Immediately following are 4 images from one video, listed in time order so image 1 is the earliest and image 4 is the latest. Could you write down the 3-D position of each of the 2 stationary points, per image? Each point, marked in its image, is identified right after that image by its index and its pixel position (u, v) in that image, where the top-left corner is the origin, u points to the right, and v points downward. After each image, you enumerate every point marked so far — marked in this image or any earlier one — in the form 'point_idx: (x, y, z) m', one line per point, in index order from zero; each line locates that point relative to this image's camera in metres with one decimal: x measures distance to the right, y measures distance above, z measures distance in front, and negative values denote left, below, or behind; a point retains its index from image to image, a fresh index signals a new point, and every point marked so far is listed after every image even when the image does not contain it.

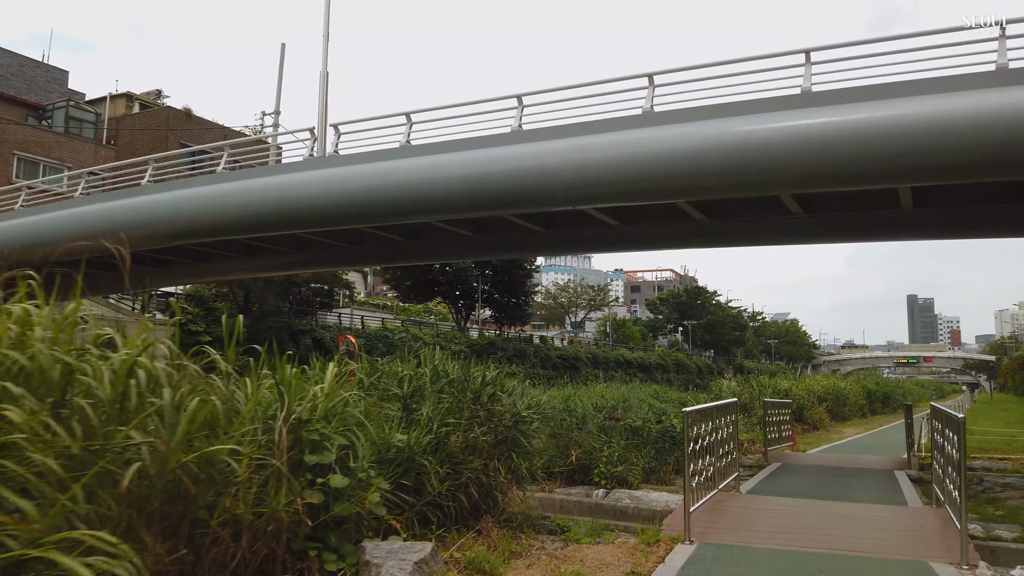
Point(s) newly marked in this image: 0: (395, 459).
0: (-1.0, -1.4, +6.0) m
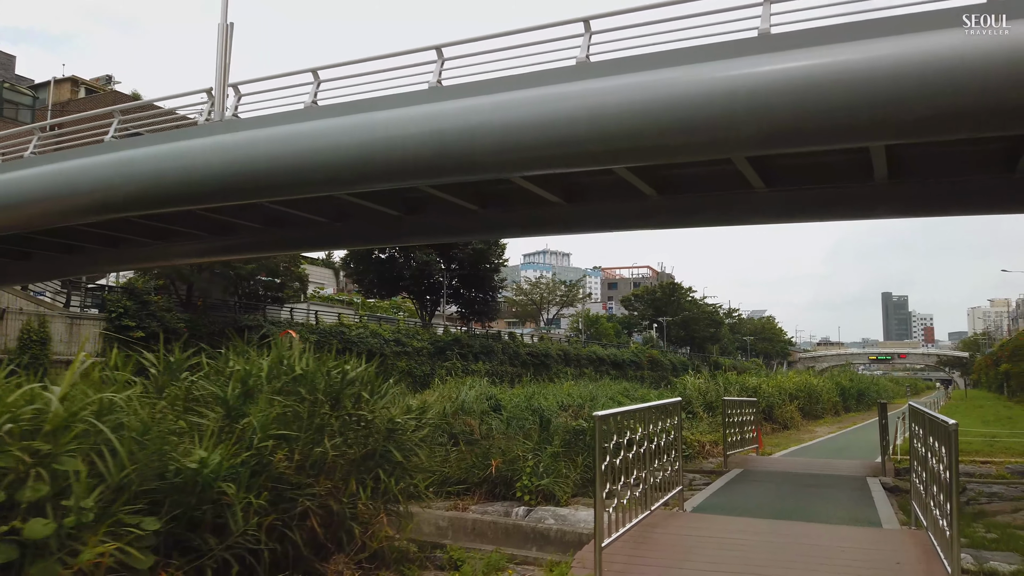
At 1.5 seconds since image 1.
0: (-2.0, -1.2, +4.3) m
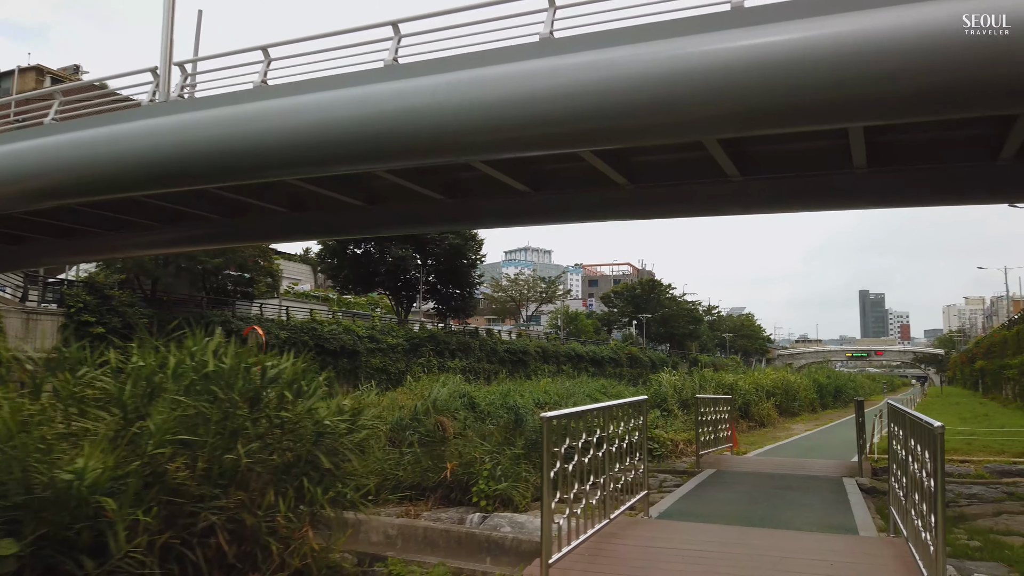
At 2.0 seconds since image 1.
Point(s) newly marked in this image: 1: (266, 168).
0: (-2.3, -1.1, +3.7) m
1: (-3.6, +1.7, +10.7) m
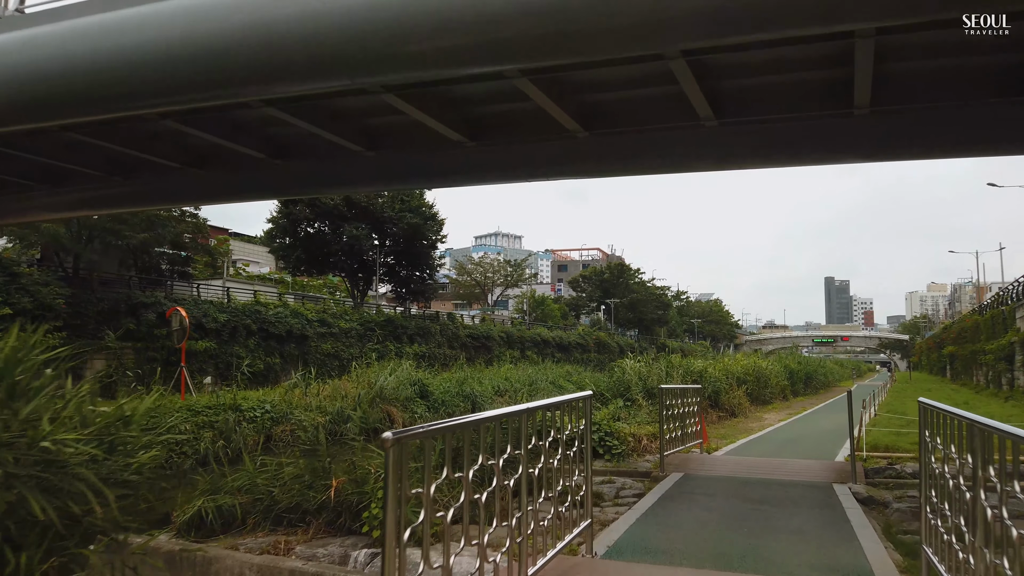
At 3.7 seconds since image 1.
0: (-3.0, -0.8, +1.5) m
1: (-4.5, +2.1, +8.5) m
